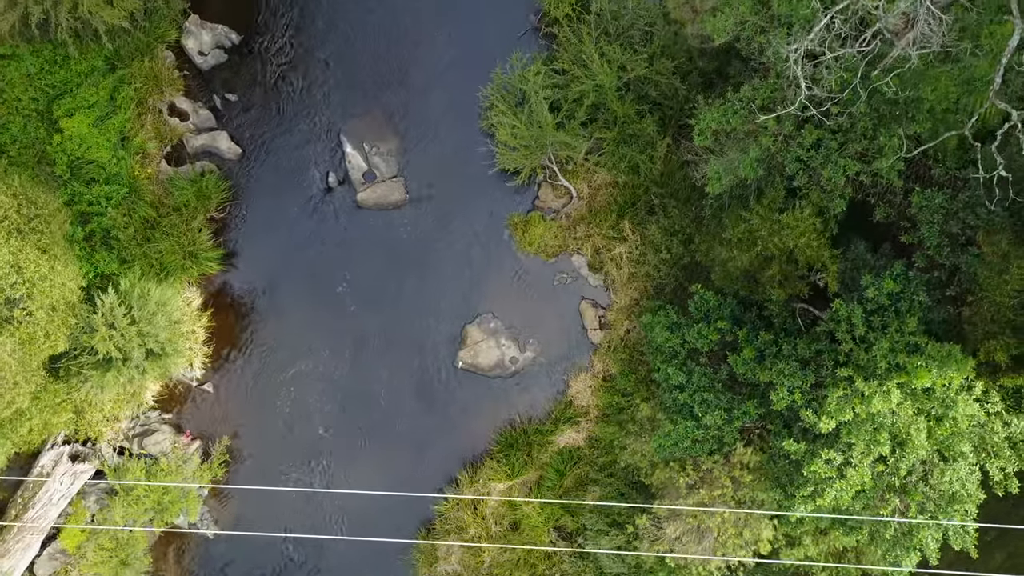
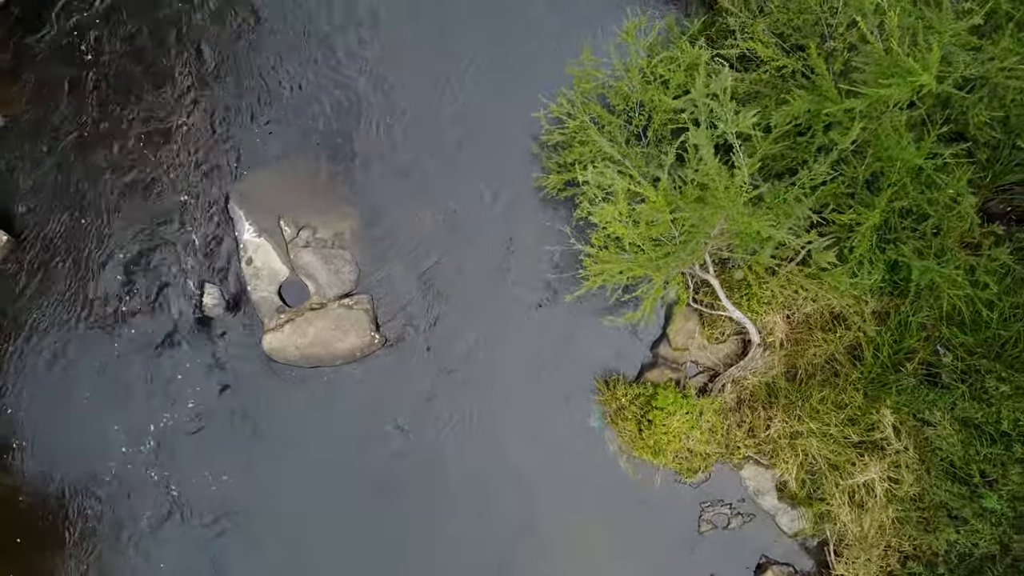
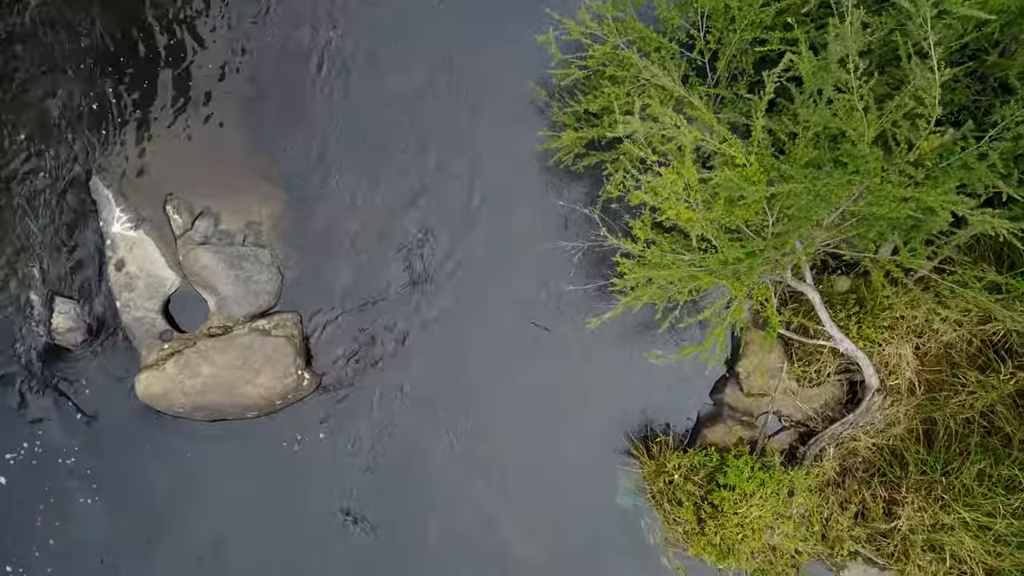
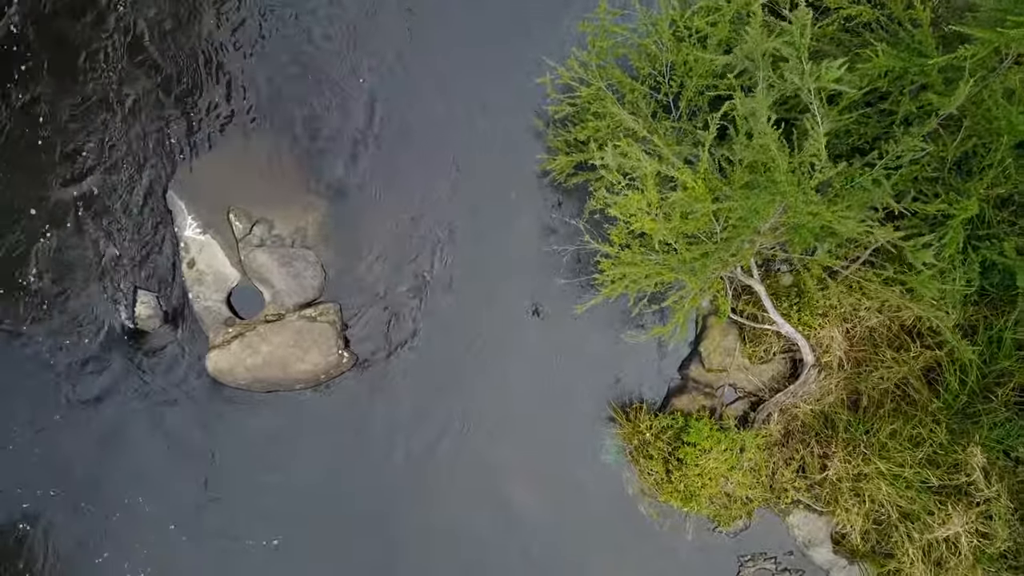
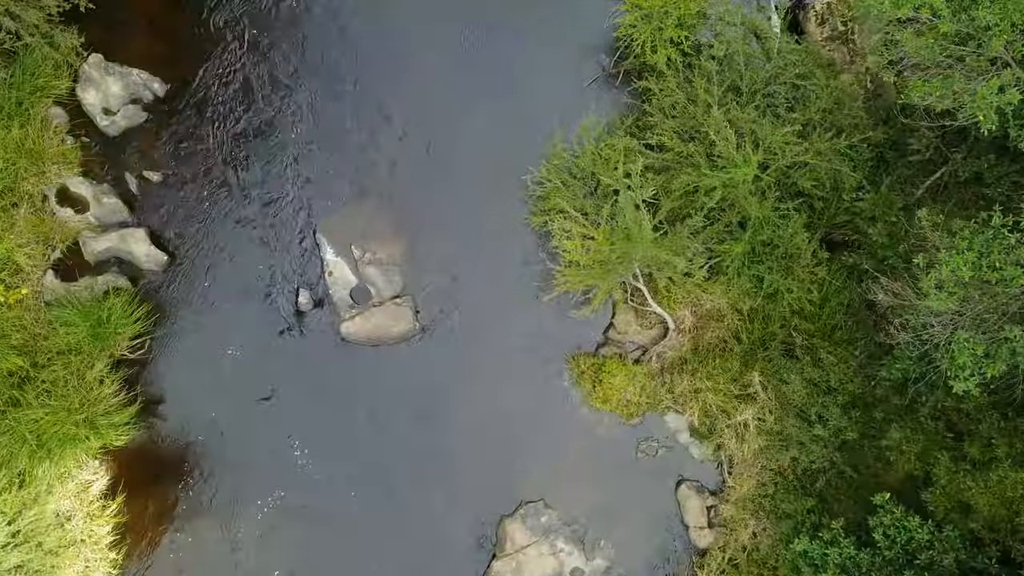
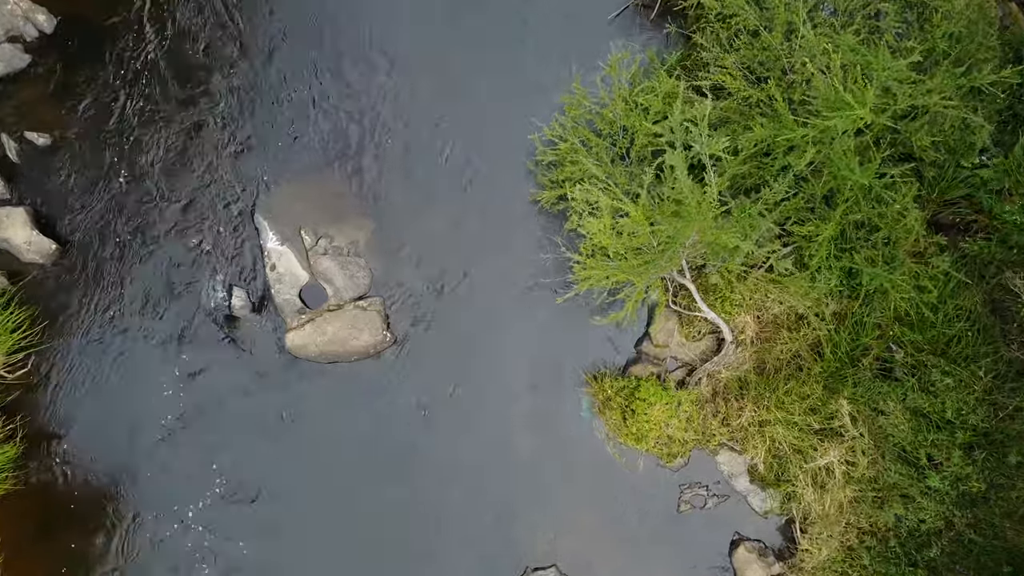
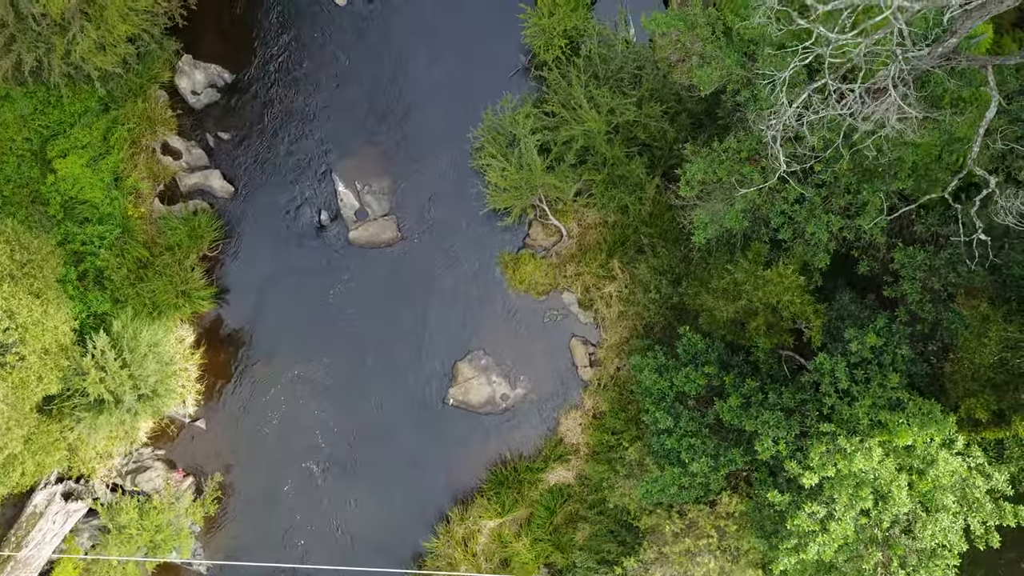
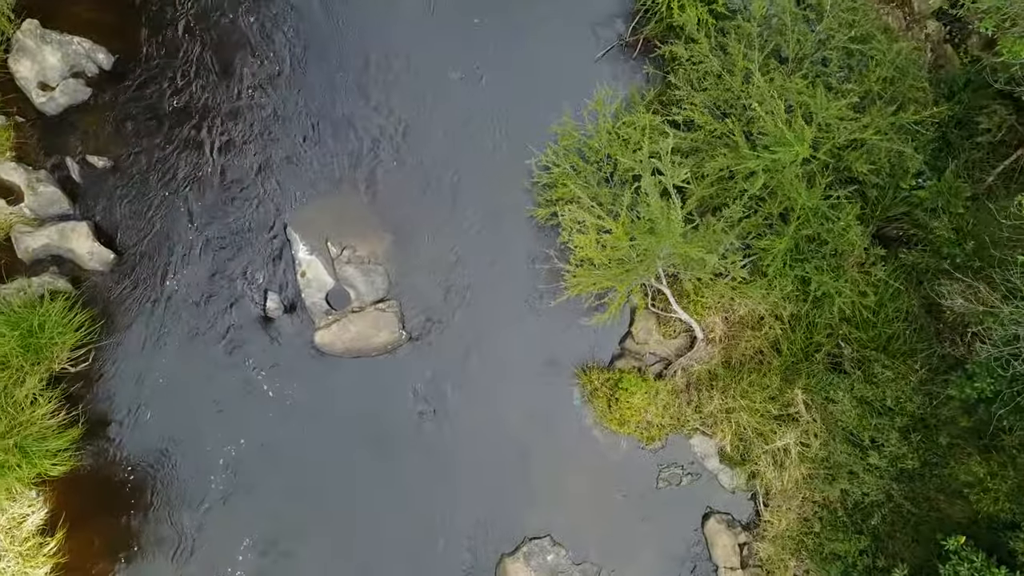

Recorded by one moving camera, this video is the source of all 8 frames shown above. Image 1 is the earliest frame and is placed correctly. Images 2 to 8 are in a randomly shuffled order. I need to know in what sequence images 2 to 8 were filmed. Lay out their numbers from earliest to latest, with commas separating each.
7, 5, 8, 6, 2, 4, 3
